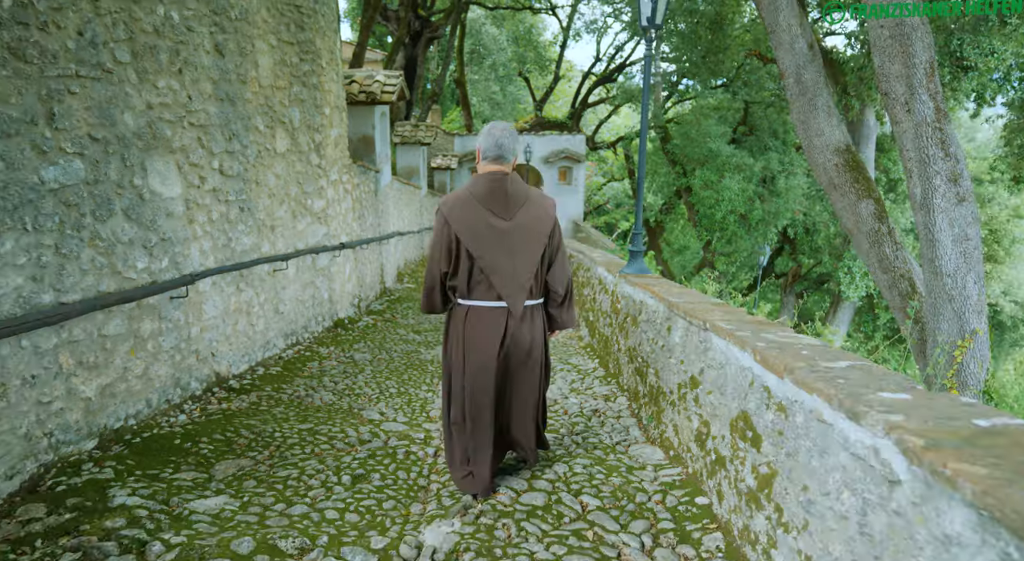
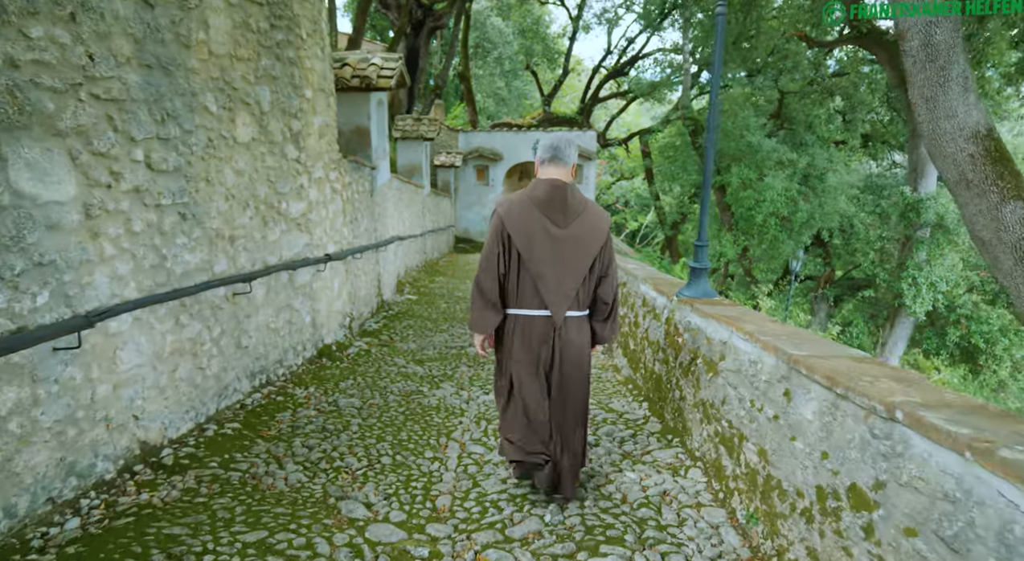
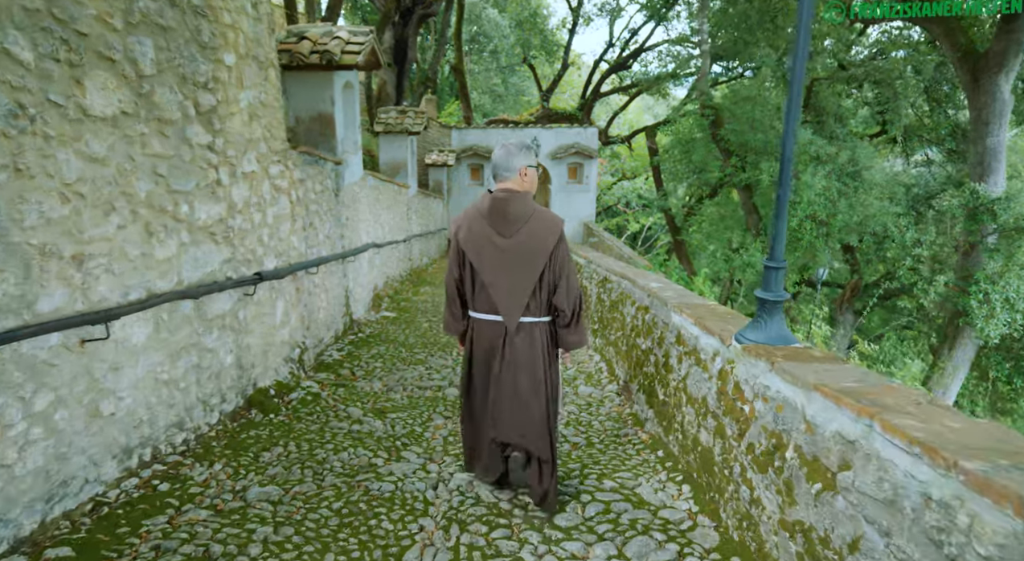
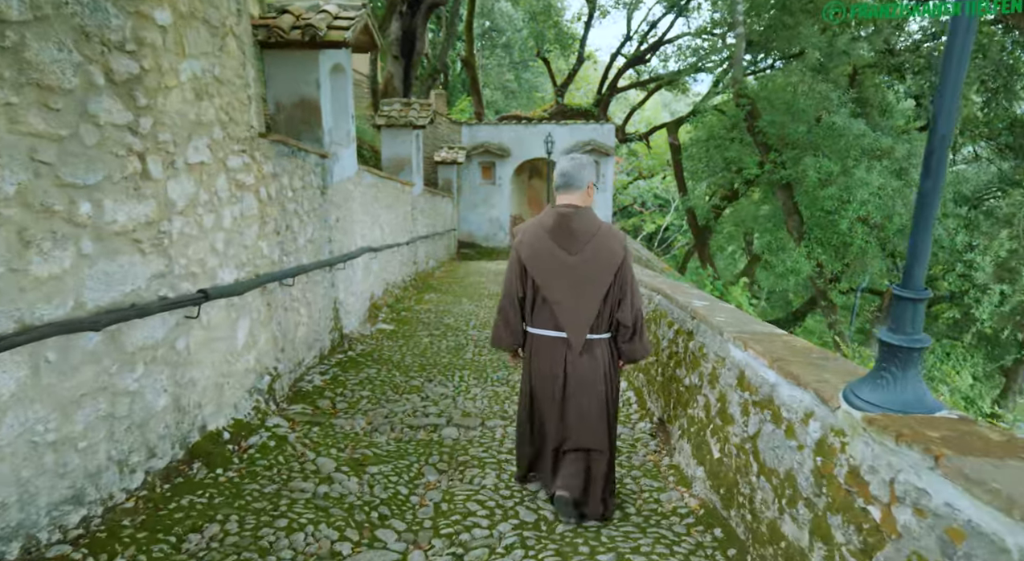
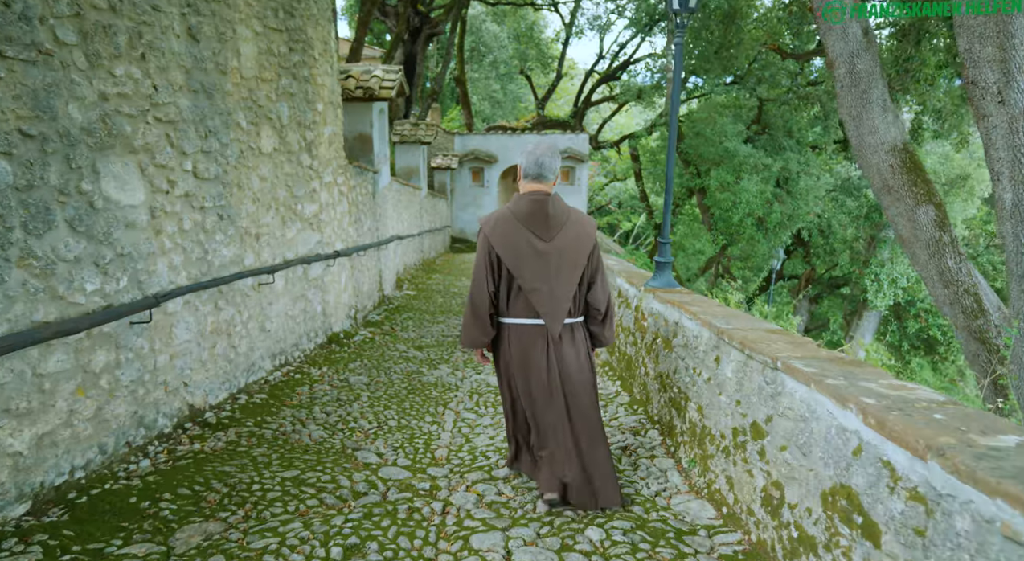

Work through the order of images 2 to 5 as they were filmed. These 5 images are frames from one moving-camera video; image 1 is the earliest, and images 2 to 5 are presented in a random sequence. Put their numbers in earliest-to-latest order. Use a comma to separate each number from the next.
5, 2, 3, 4
